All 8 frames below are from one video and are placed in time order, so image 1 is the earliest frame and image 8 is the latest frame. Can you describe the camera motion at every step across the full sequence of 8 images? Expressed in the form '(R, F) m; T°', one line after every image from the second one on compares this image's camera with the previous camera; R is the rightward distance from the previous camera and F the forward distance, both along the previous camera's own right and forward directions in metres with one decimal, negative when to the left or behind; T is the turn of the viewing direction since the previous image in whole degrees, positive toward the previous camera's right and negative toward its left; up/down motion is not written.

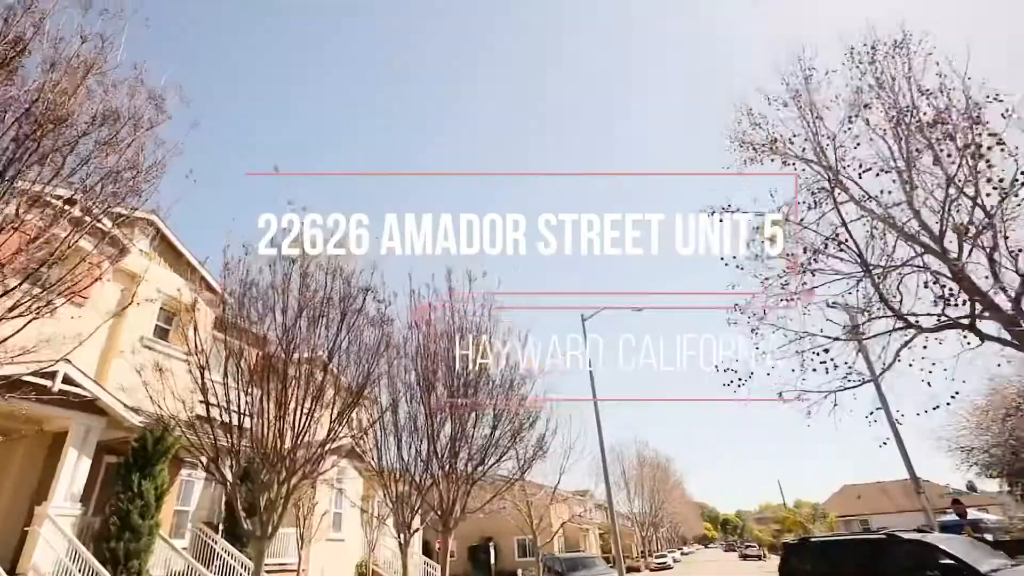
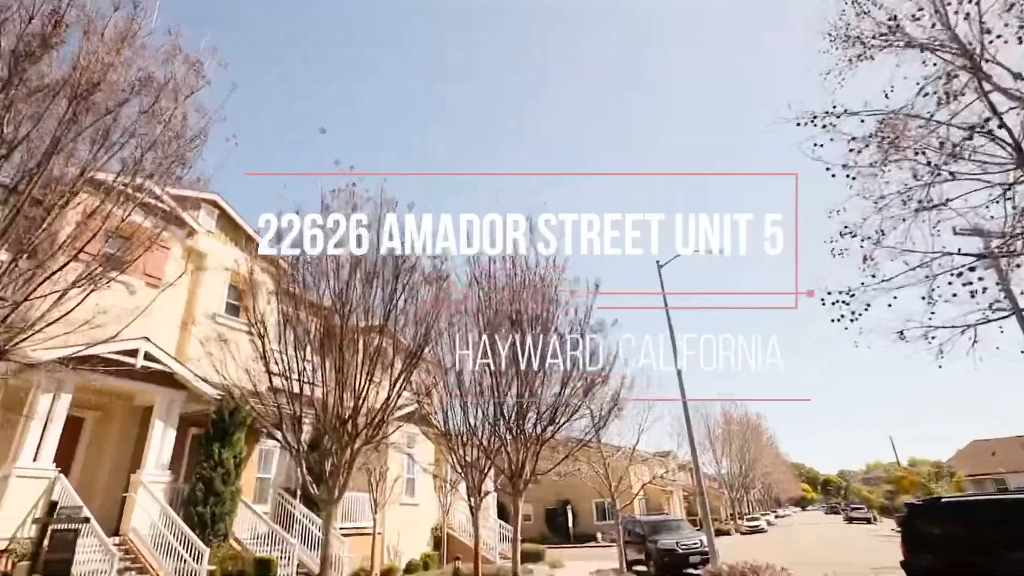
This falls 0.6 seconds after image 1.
(+0.2, +0.8) m; -7°
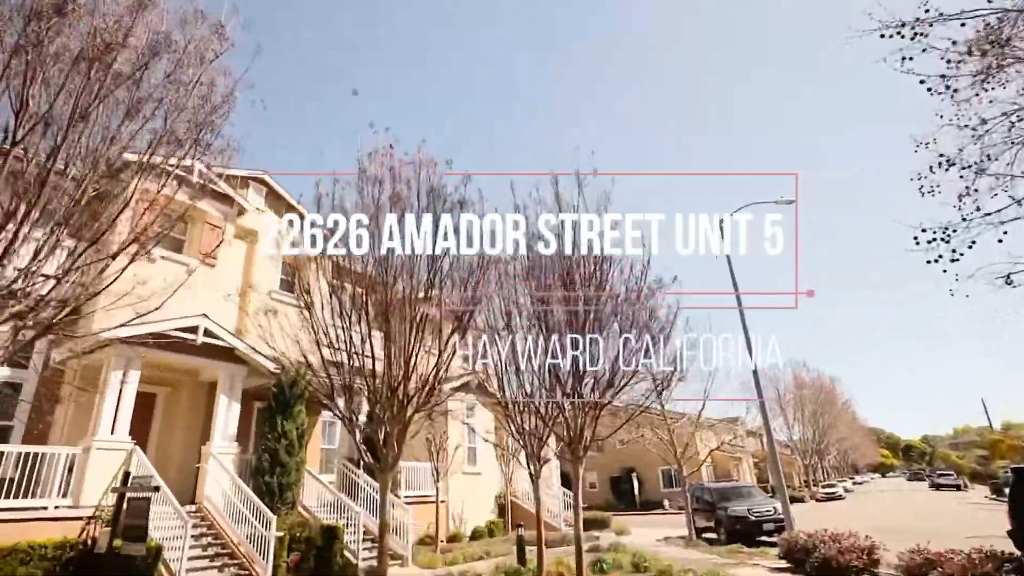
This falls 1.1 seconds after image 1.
(+0.1, +0.5) m; -6°
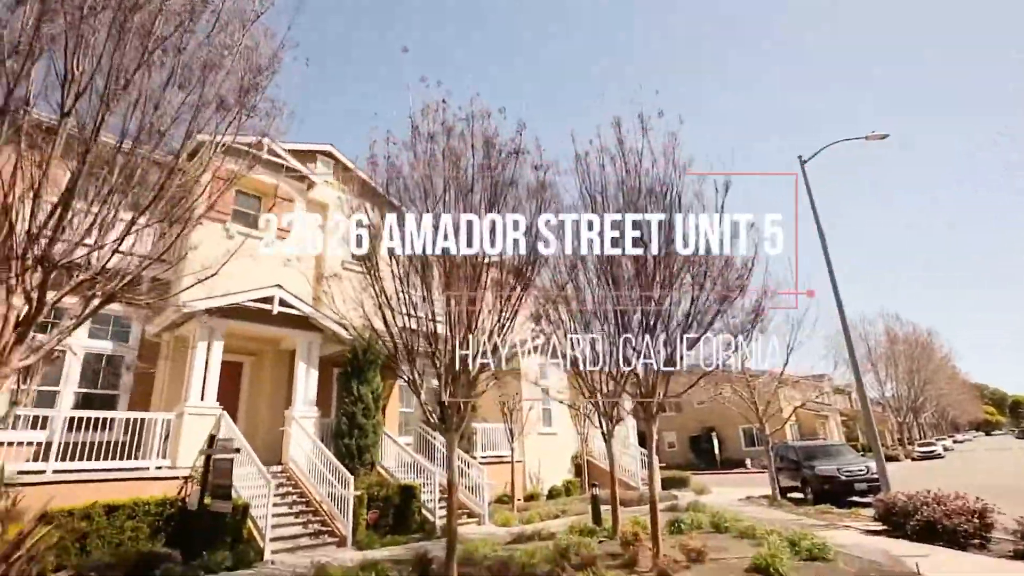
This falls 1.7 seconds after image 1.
(+0.1, +0.4) m; -7°
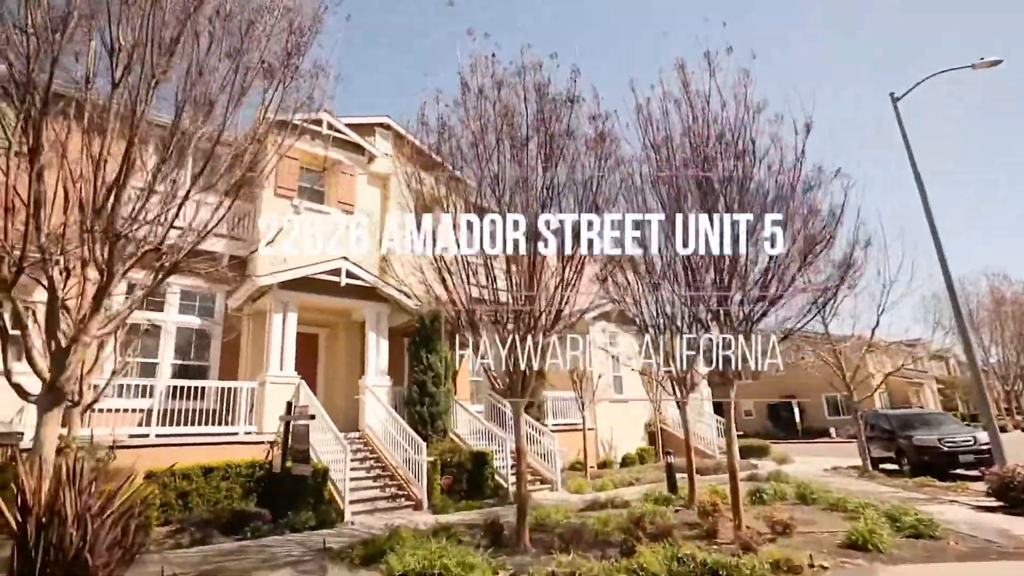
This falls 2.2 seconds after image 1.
(0.0, +0.3) m; -7°
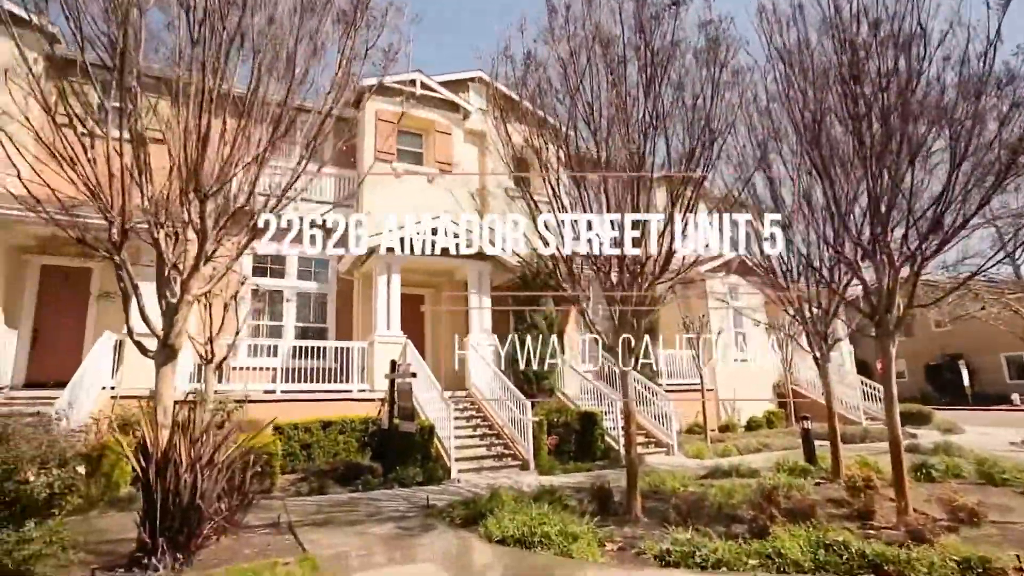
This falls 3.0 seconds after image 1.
(+0.1, +0.7) m; -12°
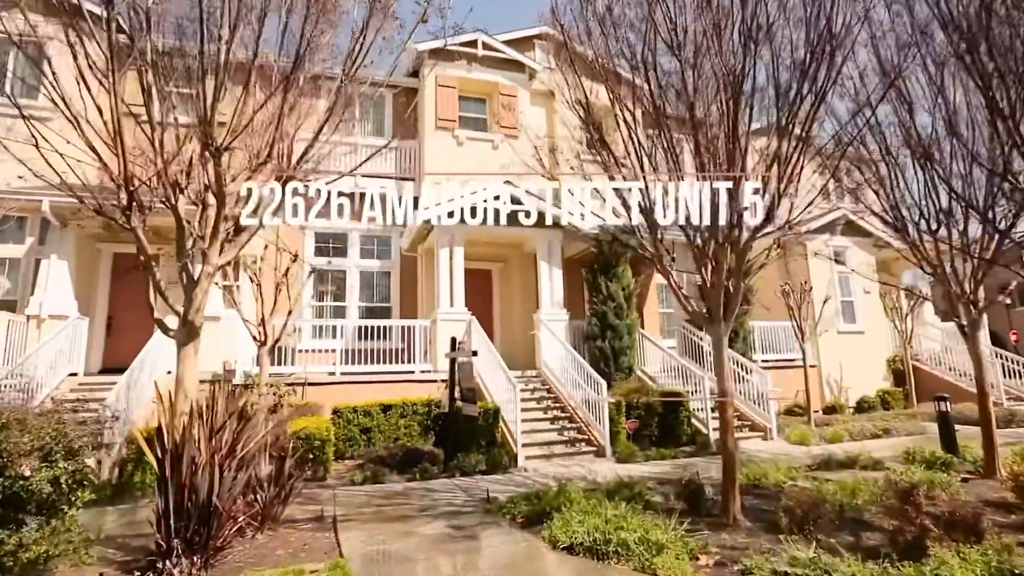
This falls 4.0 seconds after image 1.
(+0.1, +0.9) m; -8°
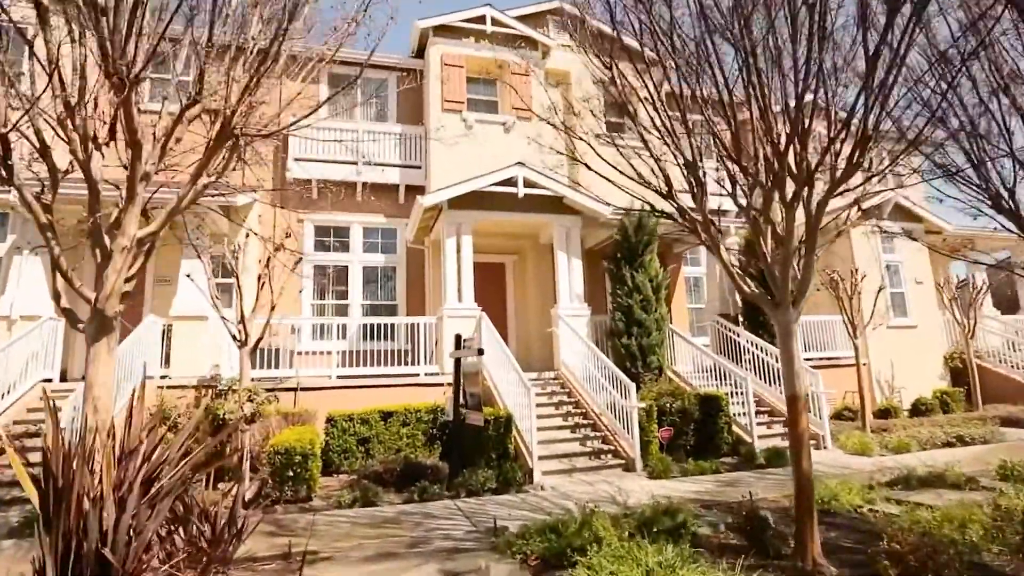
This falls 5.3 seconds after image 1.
(+0.1, +1.1) m; -2°
